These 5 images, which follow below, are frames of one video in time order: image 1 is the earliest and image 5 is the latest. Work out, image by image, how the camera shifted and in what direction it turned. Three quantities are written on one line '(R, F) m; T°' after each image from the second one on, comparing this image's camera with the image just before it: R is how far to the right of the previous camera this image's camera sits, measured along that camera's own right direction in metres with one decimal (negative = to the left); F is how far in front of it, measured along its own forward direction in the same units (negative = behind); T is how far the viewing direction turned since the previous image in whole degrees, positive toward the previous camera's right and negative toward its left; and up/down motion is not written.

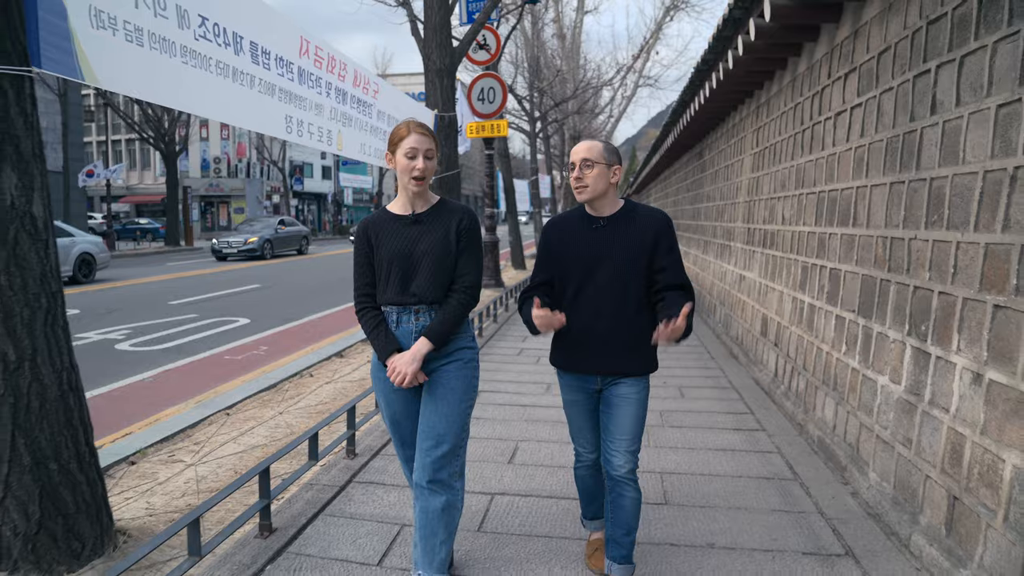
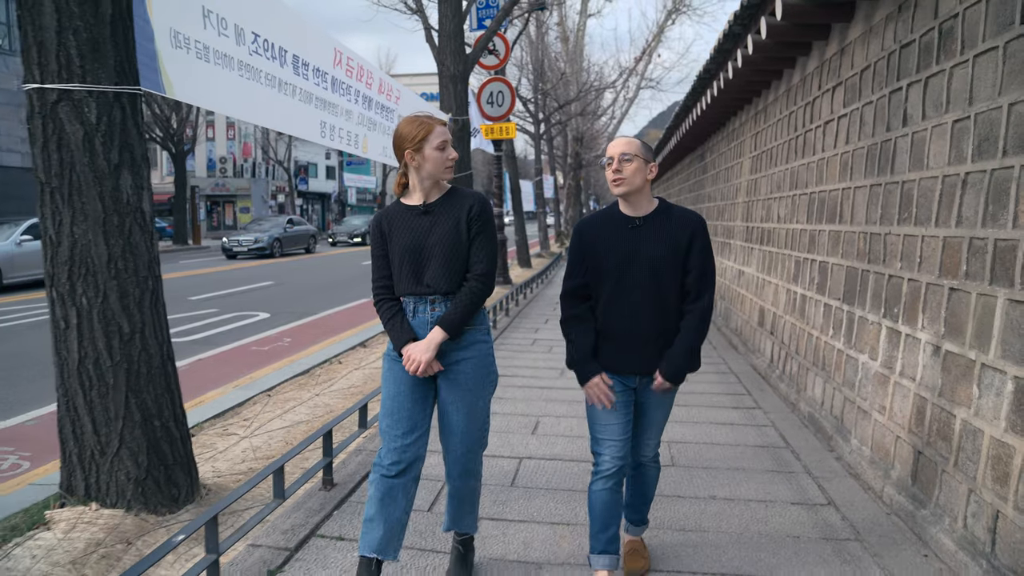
(-0.1, -0.5) m; 0°
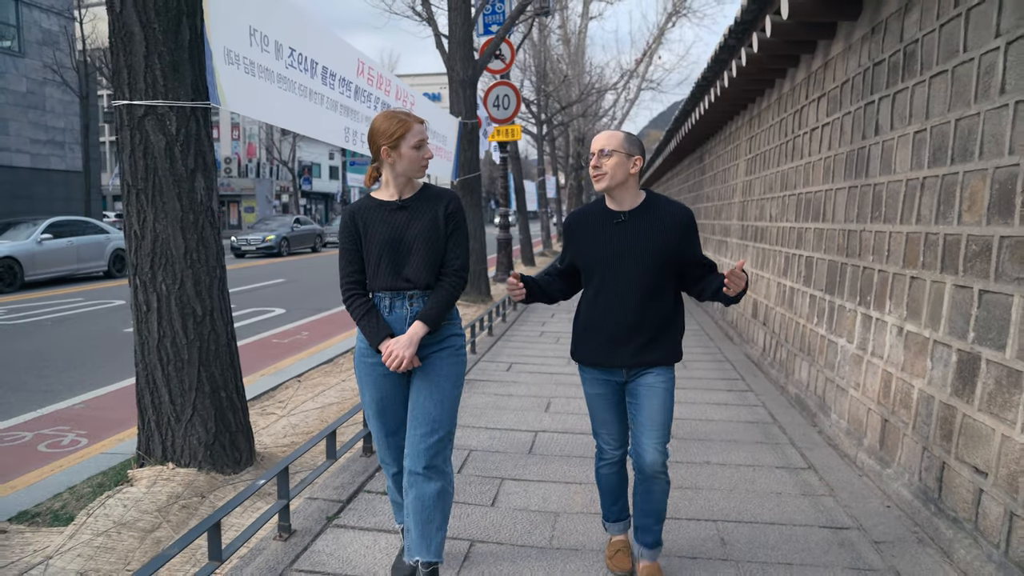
(-0.1, -0.5) m; 0°
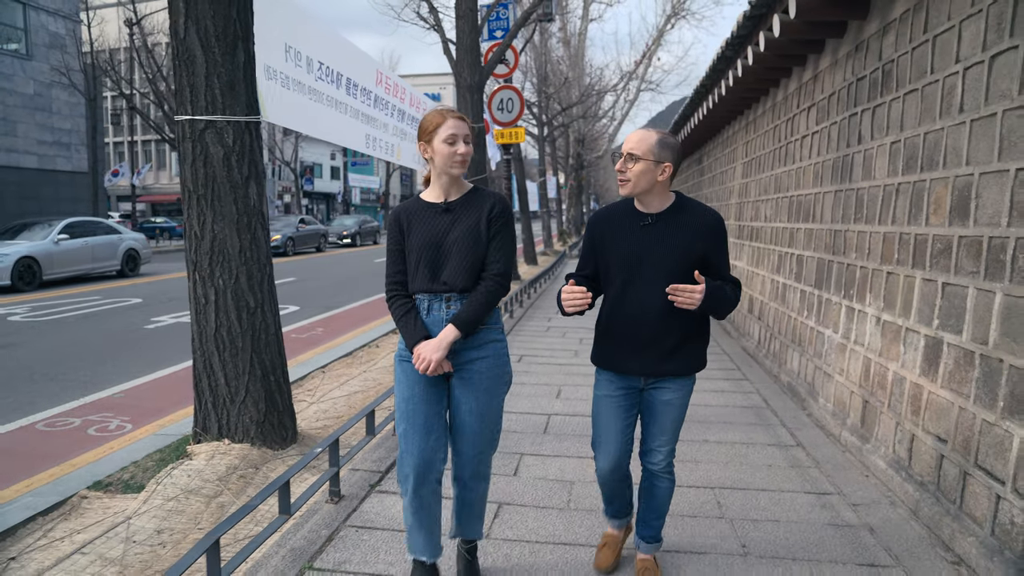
(-0.1, -0.4) m; 0°
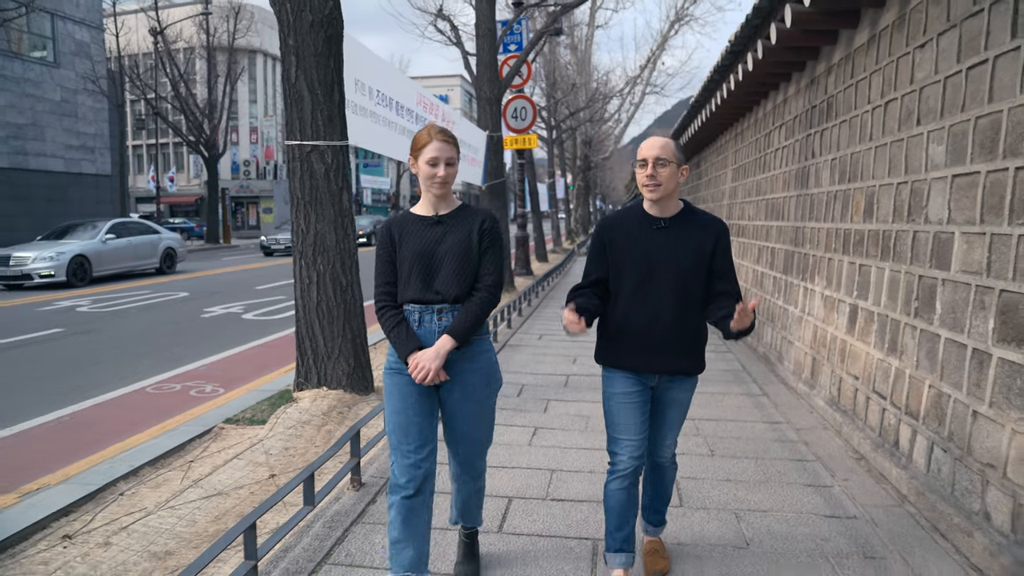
(-0.1, -1.2) m; 0°
